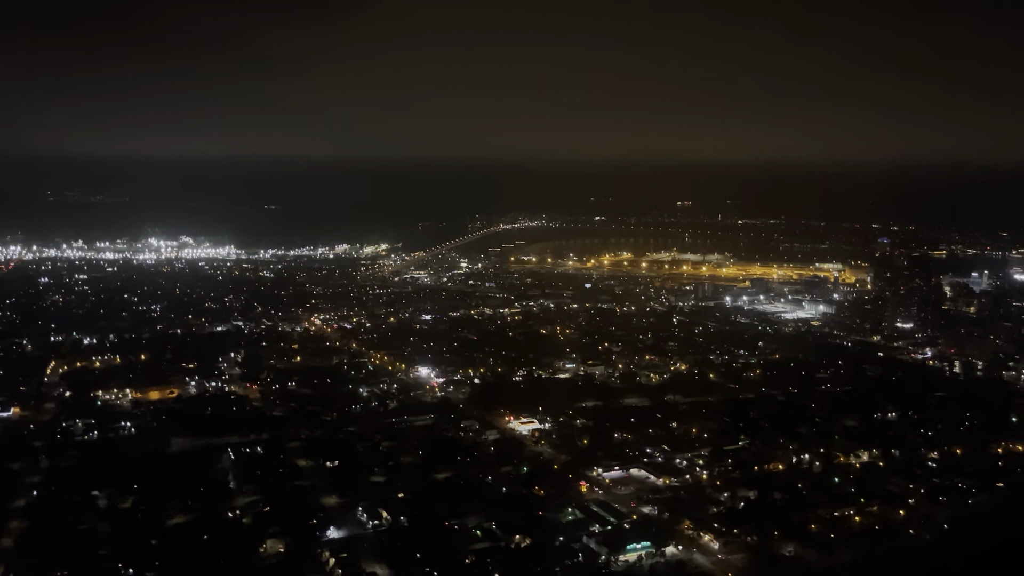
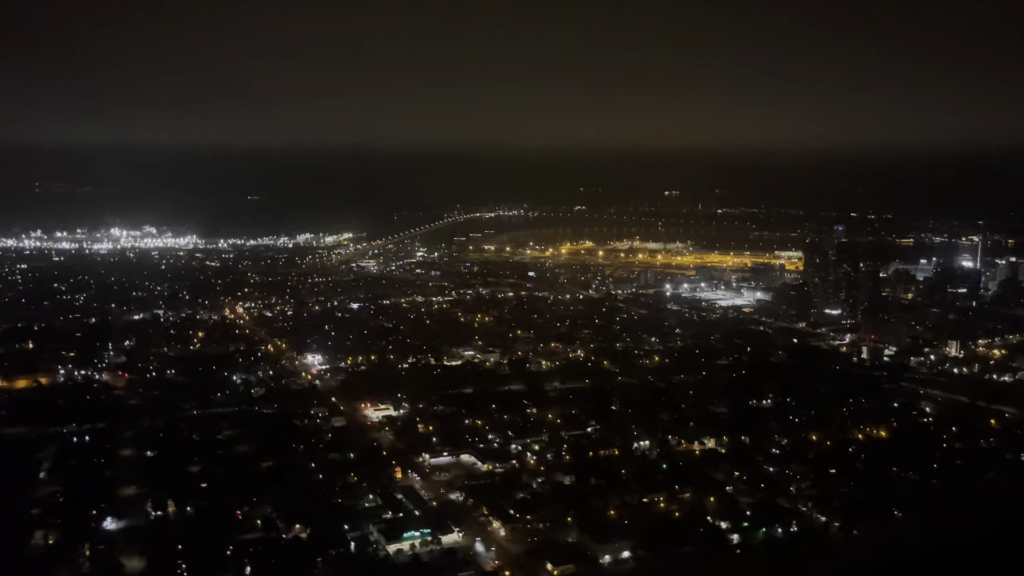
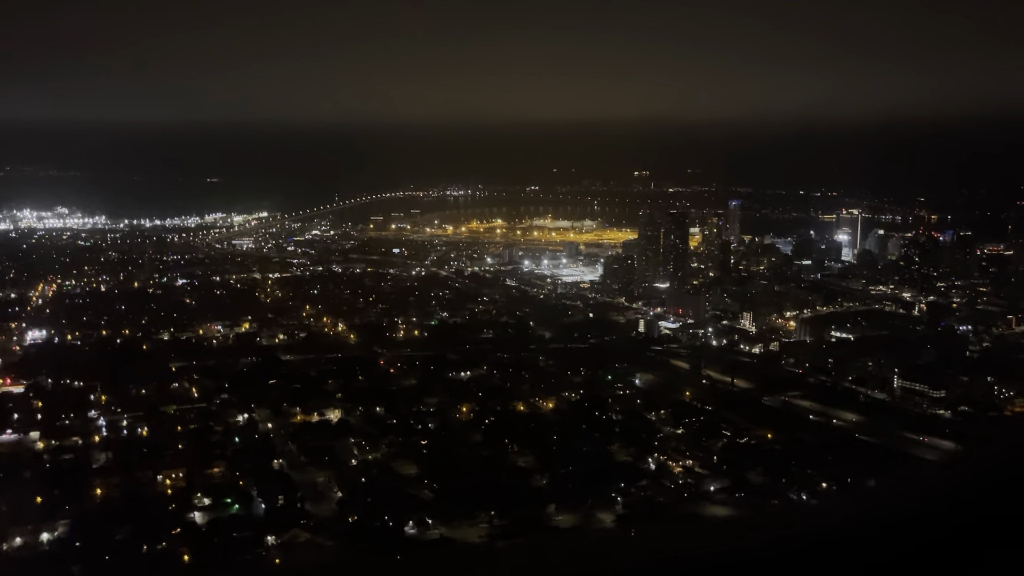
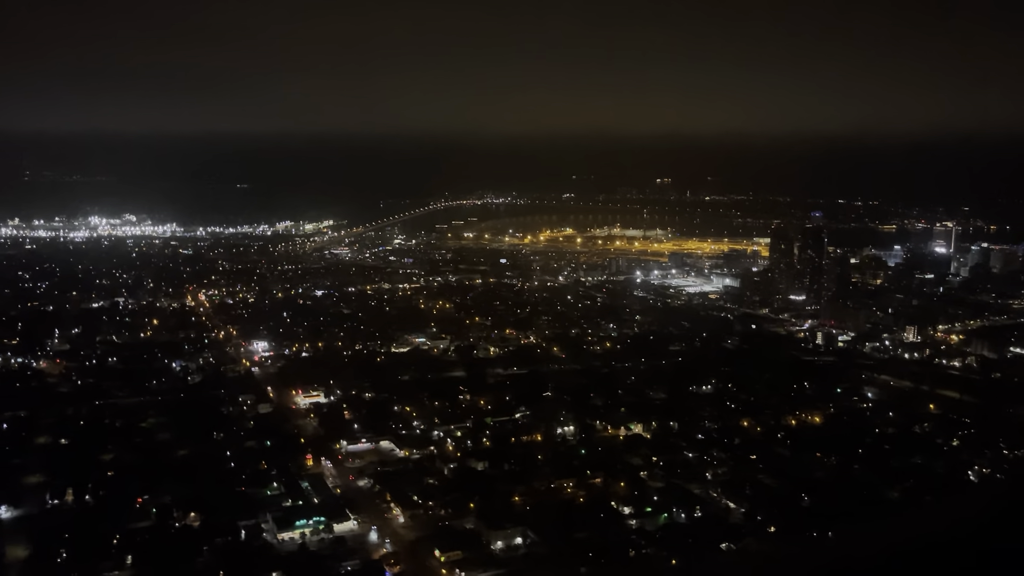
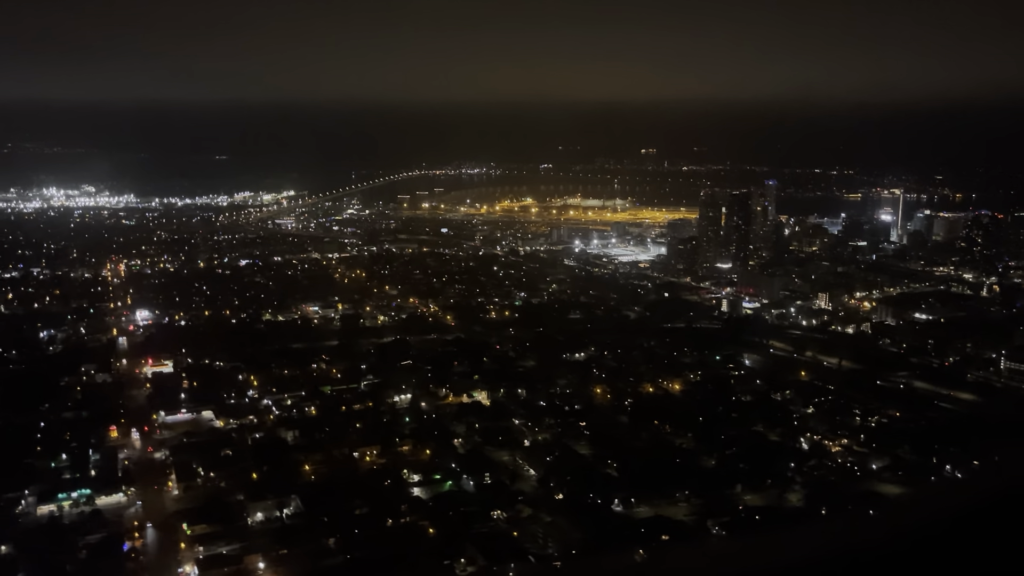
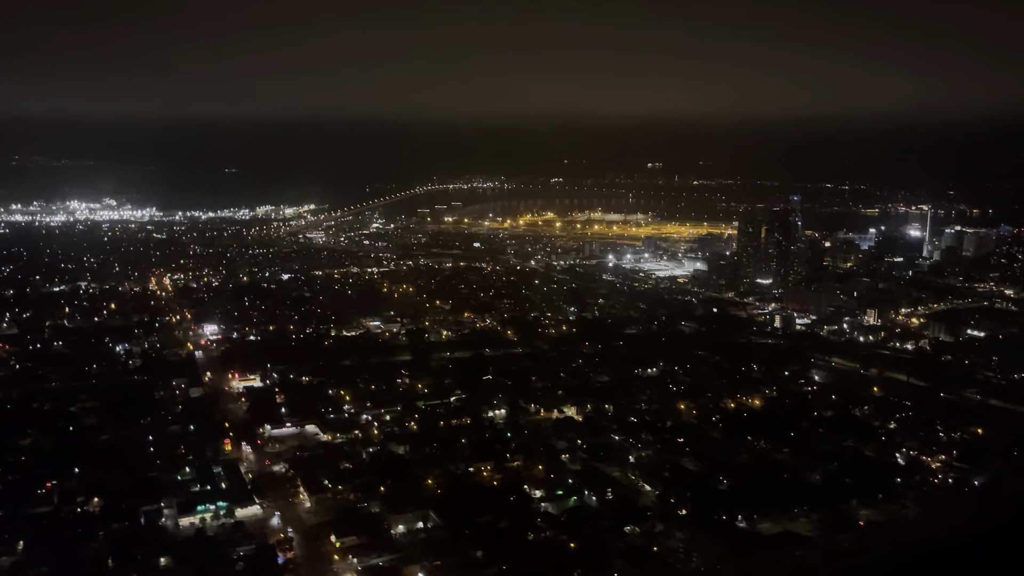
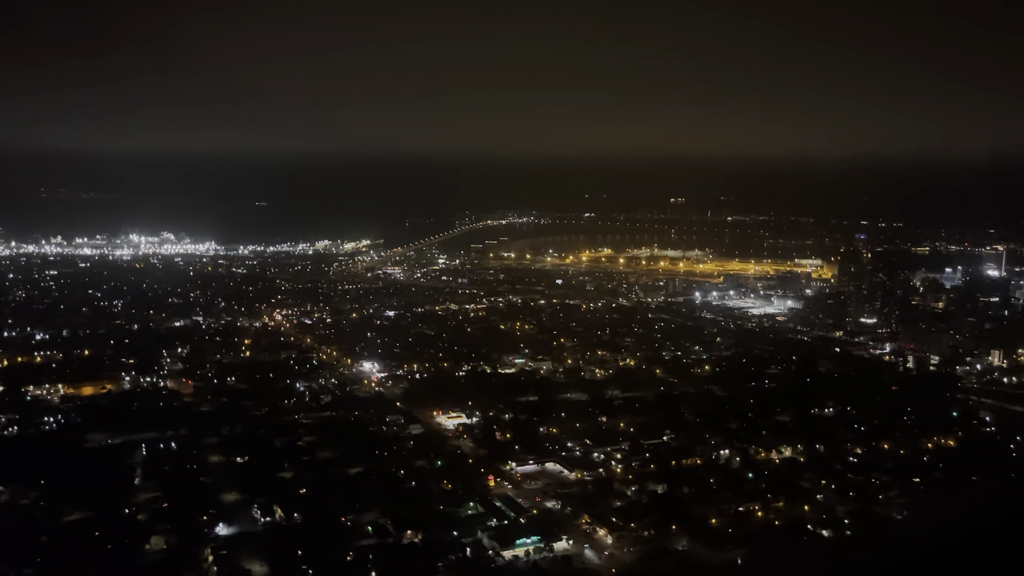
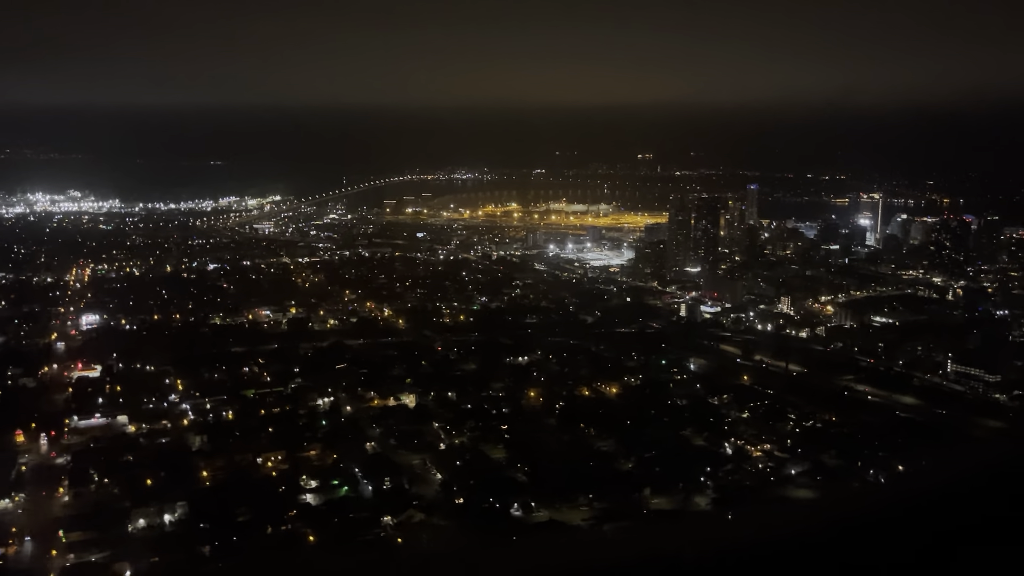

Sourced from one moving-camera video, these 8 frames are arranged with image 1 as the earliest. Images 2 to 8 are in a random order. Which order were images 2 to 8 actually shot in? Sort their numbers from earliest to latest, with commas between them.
7, 2, 4, 6, 5, 8, 3
